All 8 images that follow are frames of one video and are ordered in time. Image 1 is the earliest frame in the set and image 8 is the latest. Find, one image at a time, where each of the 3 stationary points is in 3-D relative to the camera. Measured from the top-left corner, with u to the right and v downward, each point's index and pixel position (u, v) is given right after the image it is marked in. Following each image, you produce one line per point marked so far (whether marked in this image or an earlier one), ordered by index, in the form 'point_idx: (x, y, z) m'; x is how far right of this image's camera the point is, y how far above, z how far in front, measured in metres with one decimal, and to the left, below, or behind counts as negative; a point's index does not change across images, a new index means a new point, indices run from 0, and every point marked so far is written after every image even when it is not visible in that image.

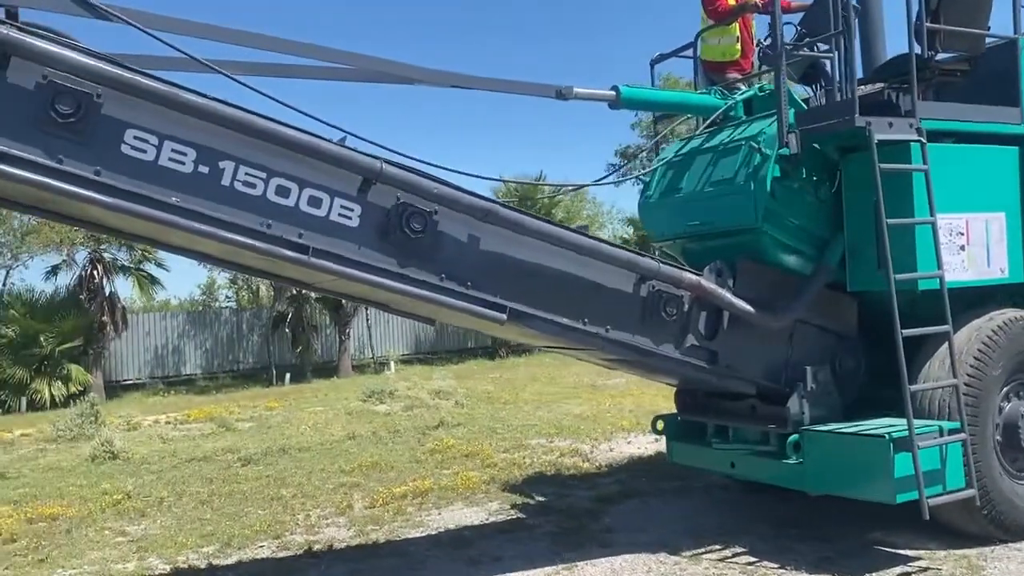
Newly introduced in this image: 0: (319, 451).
0: (-1.9, -1.7, +9.0) m
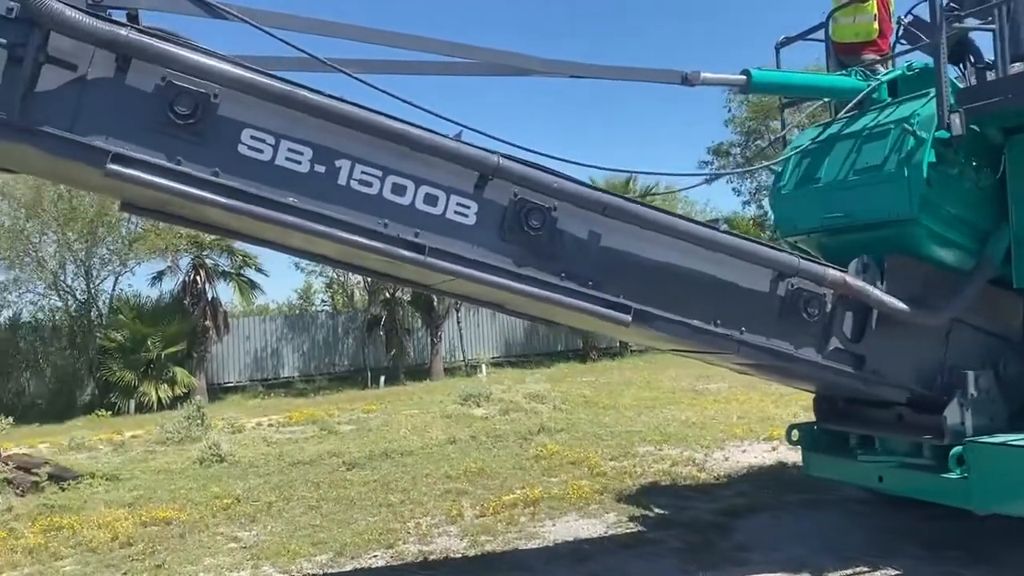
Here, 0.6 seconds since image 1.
0: (-0.9, -1.7, +8.8) m
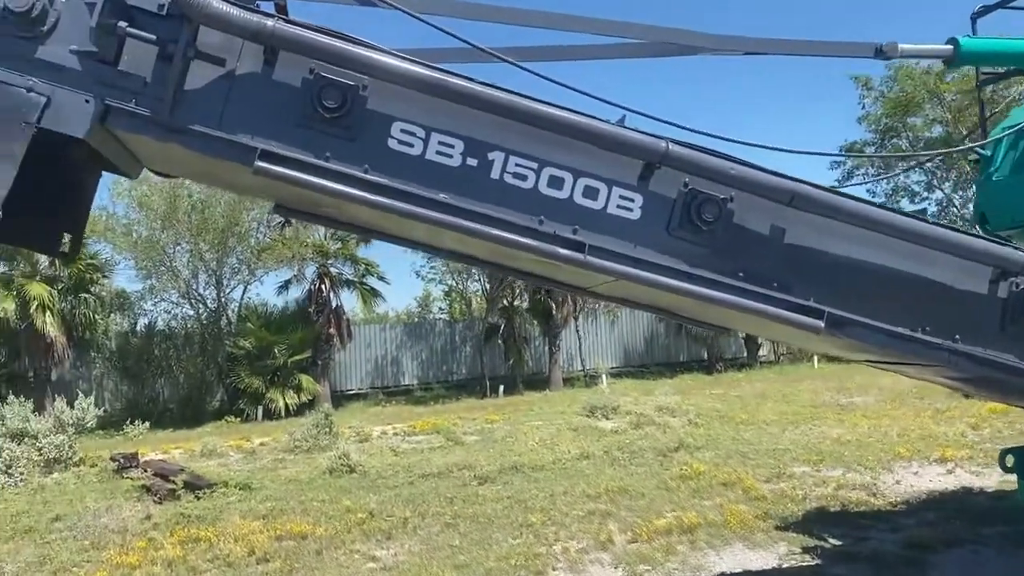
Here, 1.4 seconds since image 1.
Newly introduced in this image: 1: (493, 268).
0: (+0.4, -1.7, +8.4) m
1: (-0.1, +0.1, +4.3) m
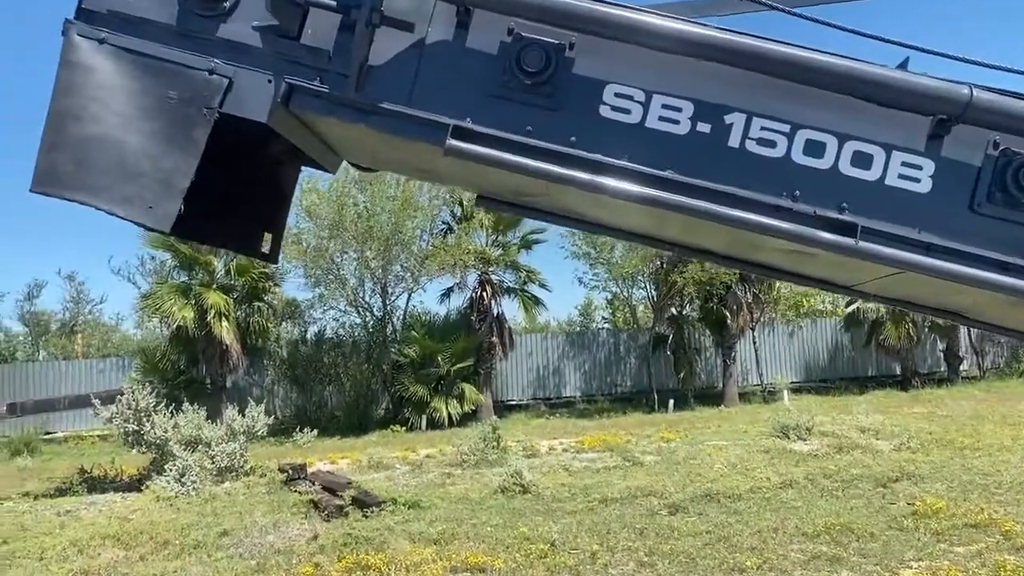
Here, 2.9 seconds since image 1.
0: (+2.0, -1.8, +7.3) m
1: (+0.8, +0.1, +3.4) m
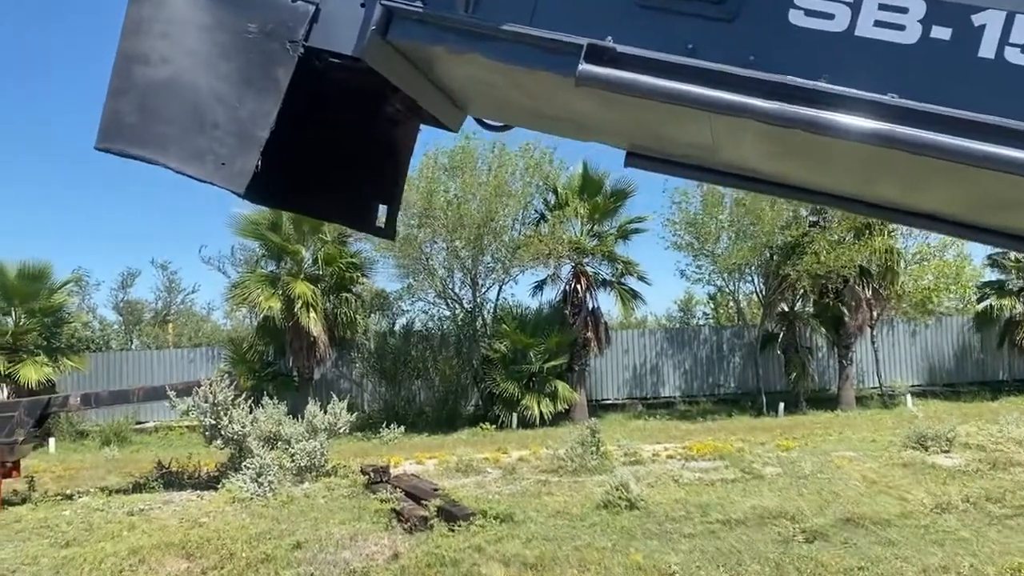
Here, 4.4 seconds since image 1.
0: (+2.8, -1.7, +6.2) m
1: (+1.2, +0.2, +2.4) m
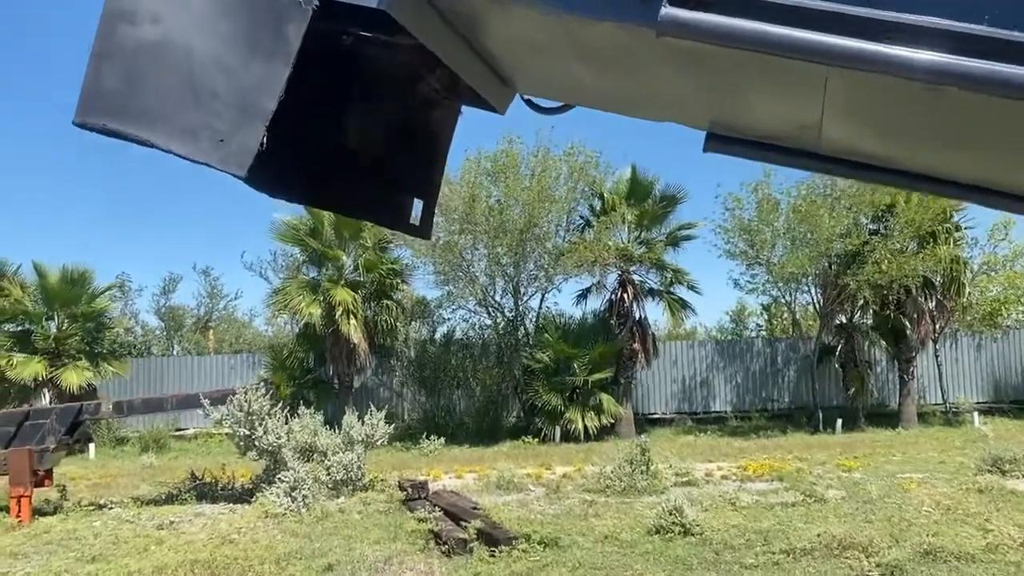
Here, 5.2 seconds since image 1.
0: (+3.1, -1.8, +5.6) m
1: (+1.3, +0.2, +1.9) m
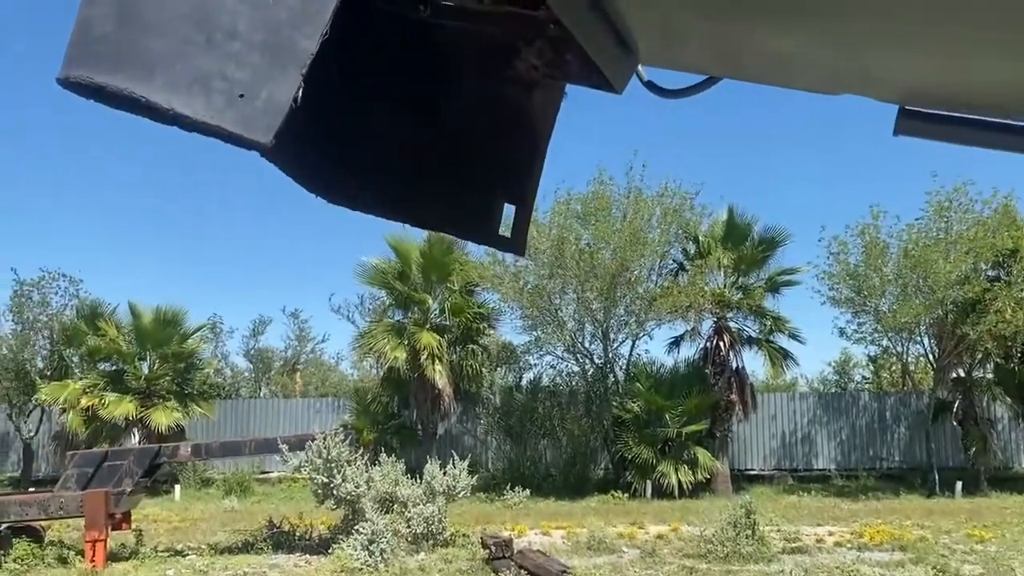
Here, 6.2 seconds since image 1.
0: (+3.6, -2.0, +4.6) m
1: (+1.5, +0.1, +1.2) m
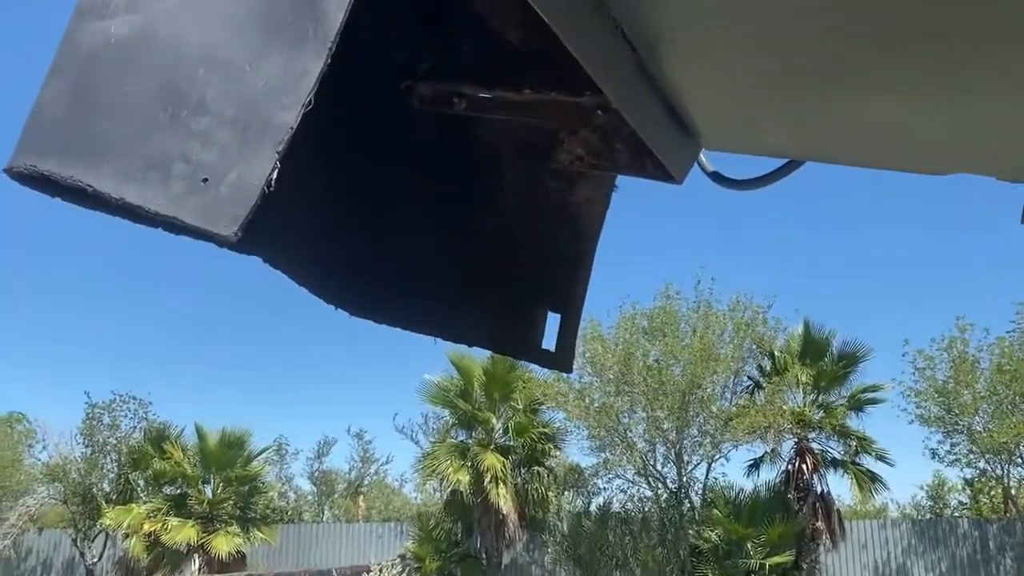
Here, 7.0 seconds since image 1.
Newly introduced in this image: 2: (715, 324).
0: (+3.9, -2.5, +3.7) m
1: (+1.6, 0.0, +0.8) m
2: (+3.6, -0.7, +15.9) m
